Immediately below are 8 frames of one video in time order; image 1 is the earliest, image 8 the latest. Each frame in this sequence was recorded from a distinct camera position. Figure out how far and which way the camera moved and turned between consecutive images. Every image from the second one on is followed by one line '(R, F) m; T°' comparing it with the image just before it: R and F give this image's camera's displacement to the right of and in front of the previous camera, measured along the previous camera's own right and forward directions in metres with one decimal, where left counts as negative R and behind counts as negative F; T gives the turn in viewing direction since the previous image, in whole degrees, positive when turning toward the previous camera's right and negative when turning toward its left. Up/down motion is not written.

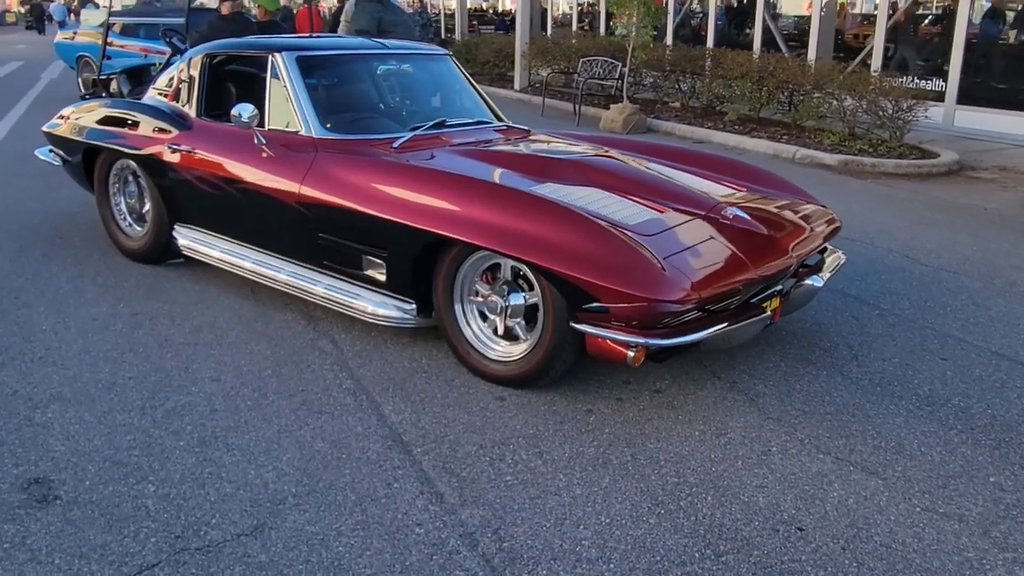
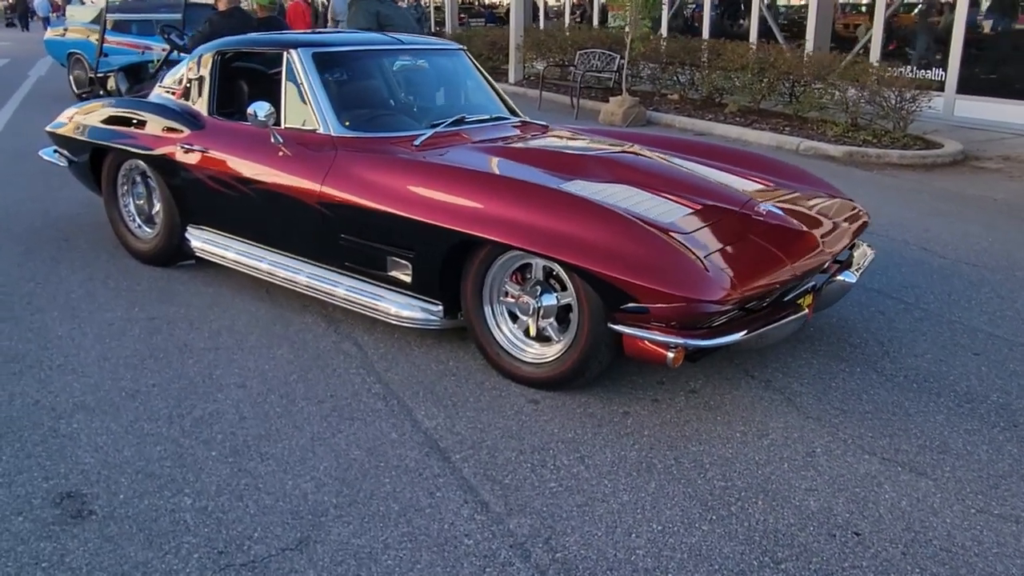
(-0.2, +0.1) m; +1°
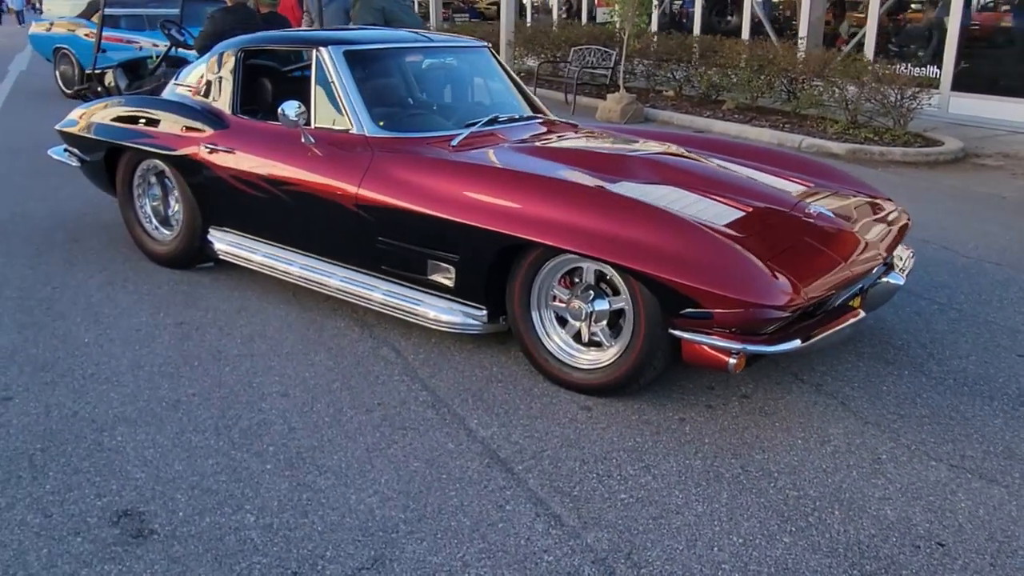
(-0.3, +0.1) m; +1°
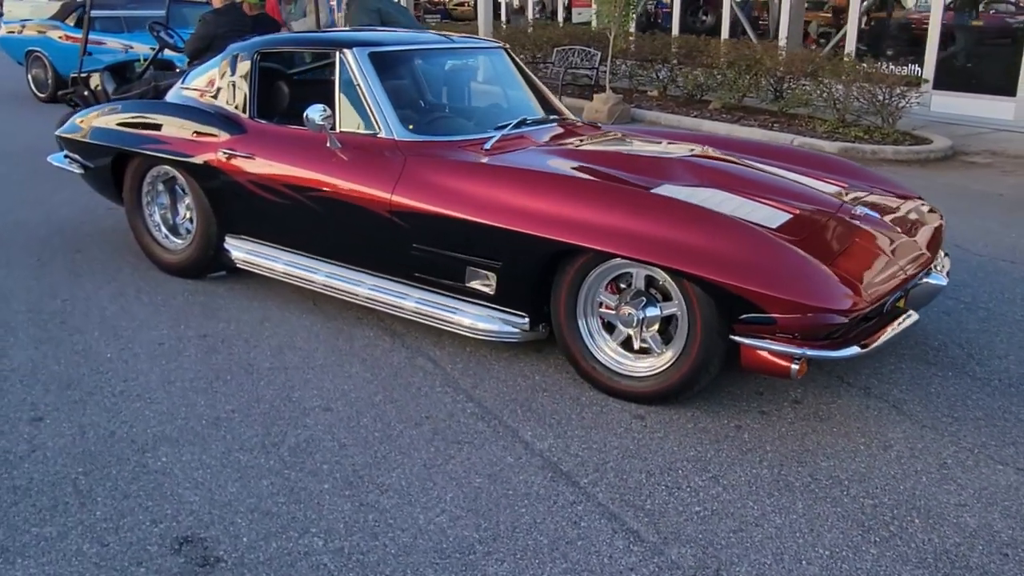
(-0.3, +0.1) m; +2°
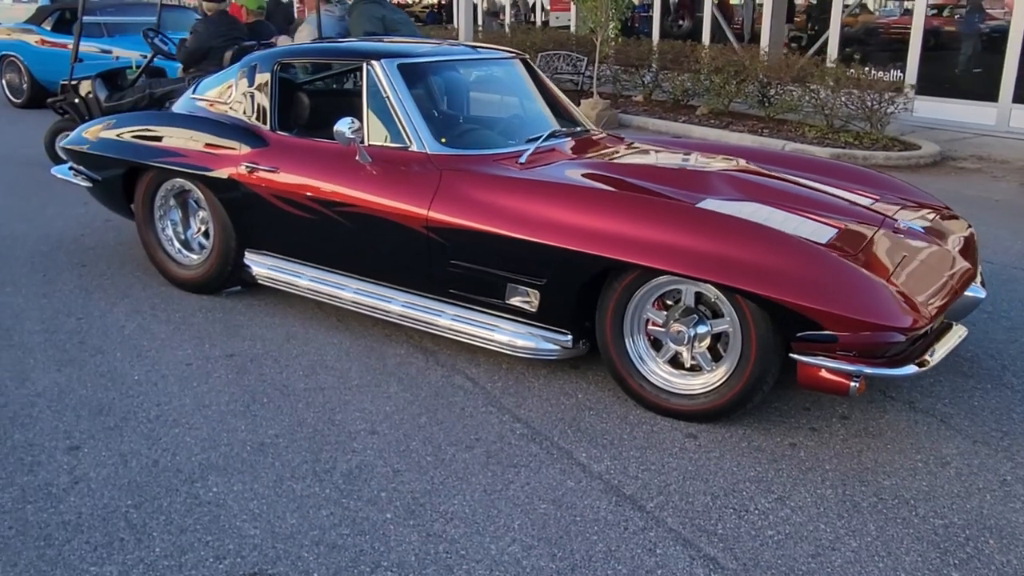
(-0.3, +0.1) m; +2°
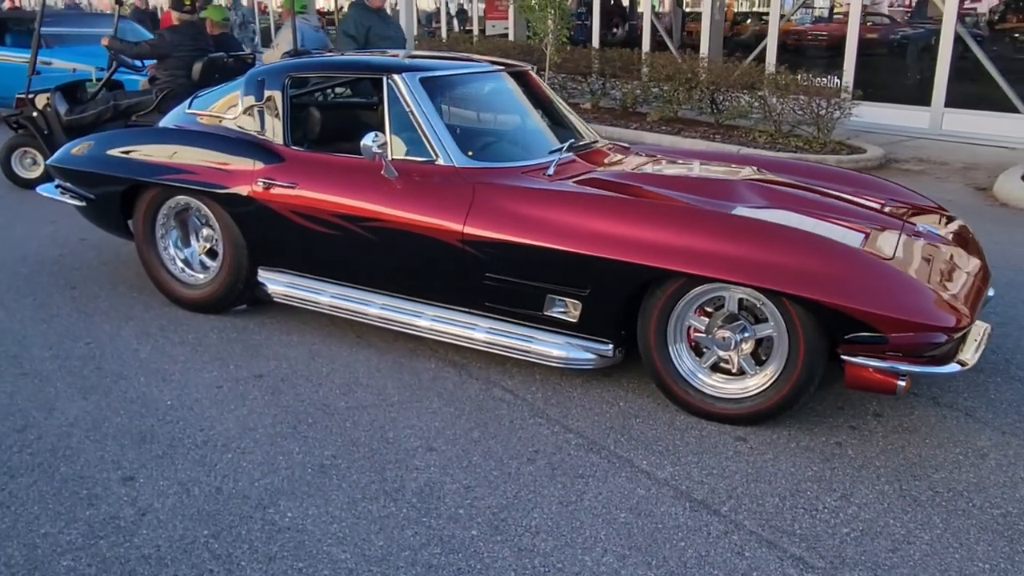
(-0.5, 0.0) m; +5°
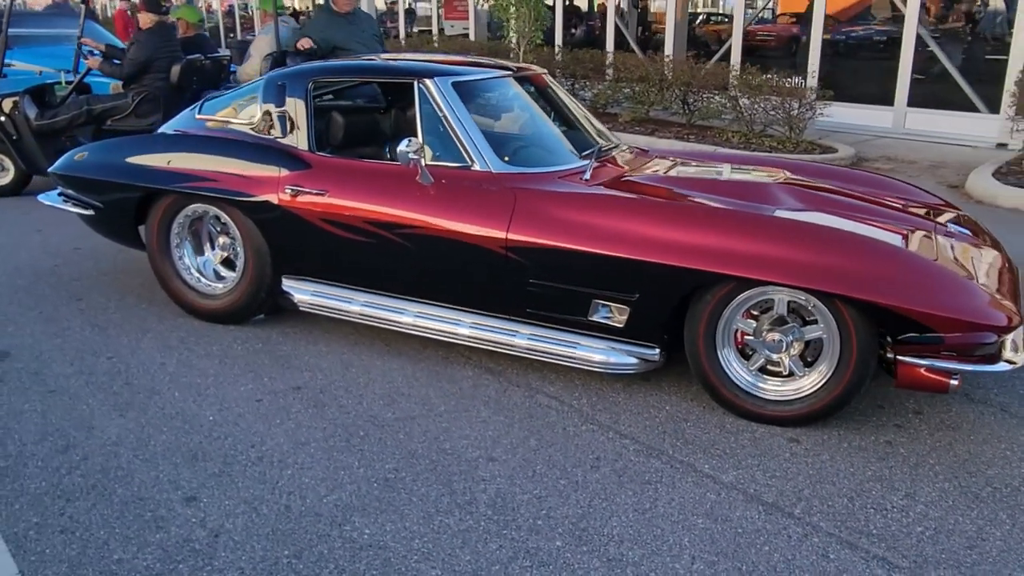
(-0.4, 0.0) m; +3°
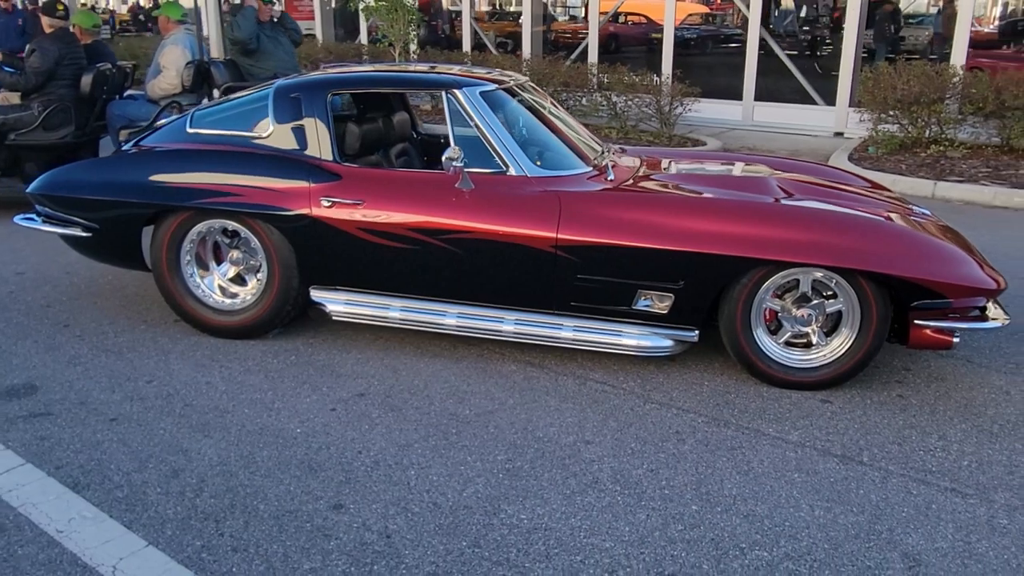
(-1.1, -0.1) m; +12°
